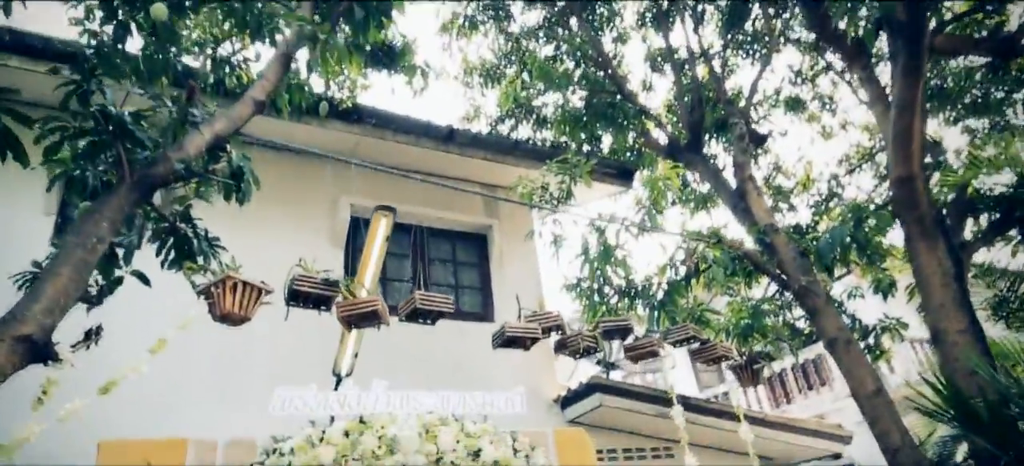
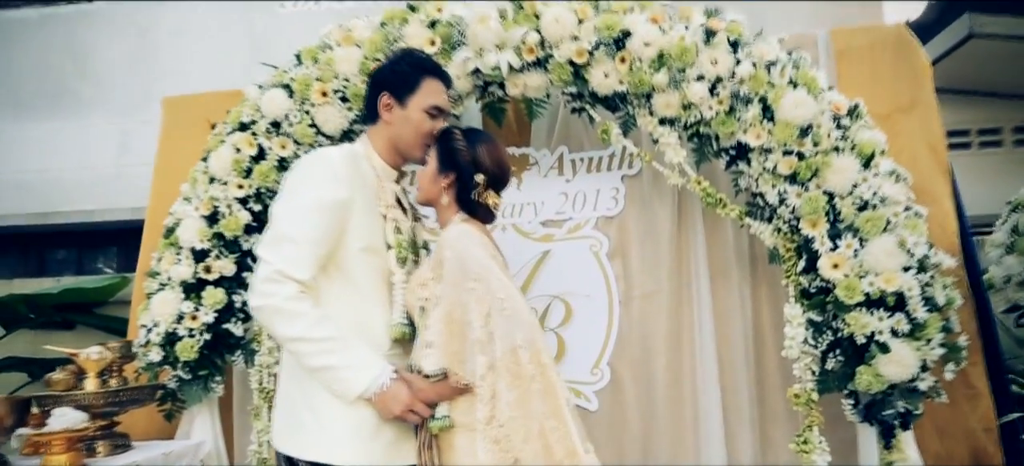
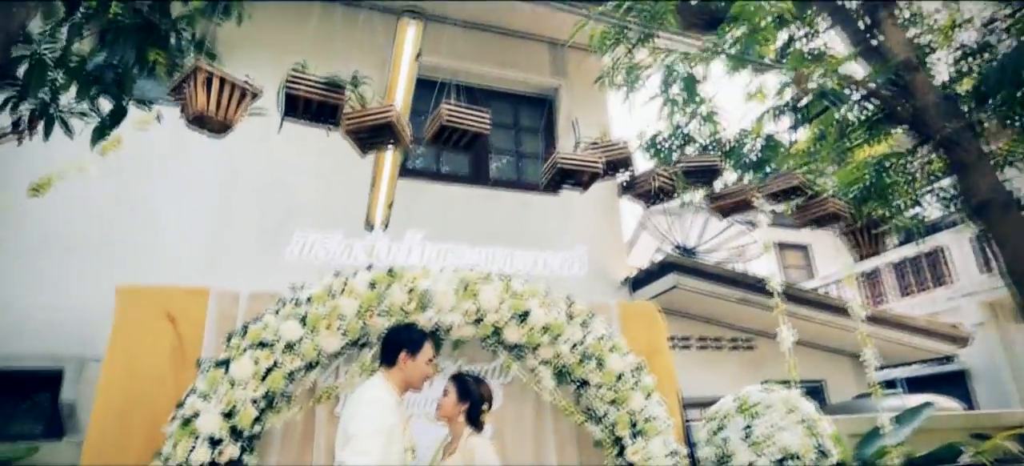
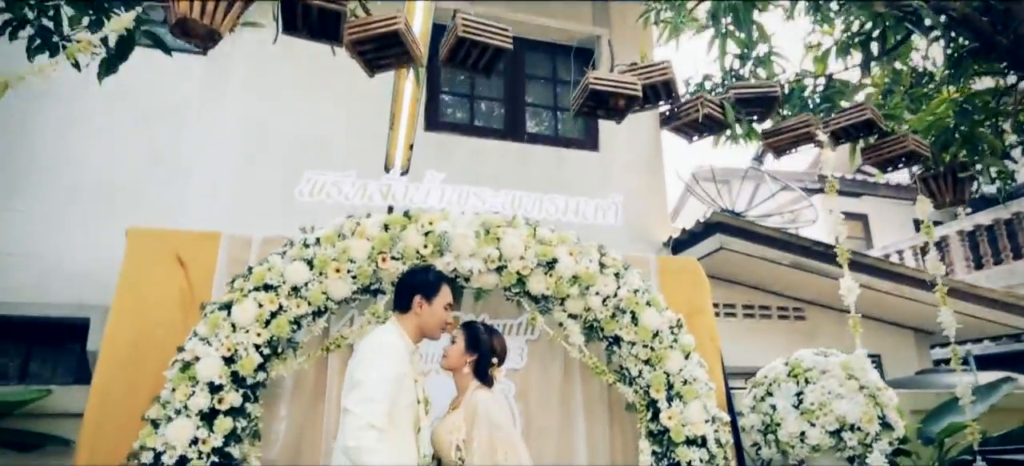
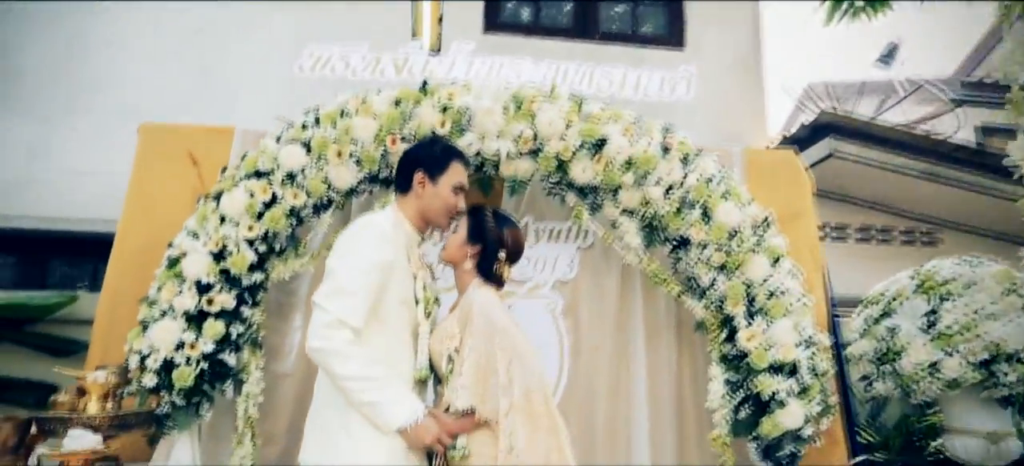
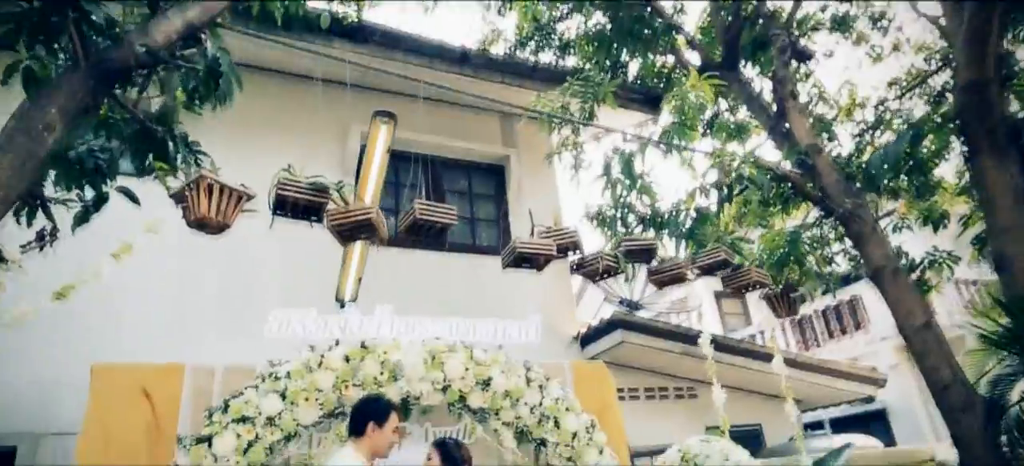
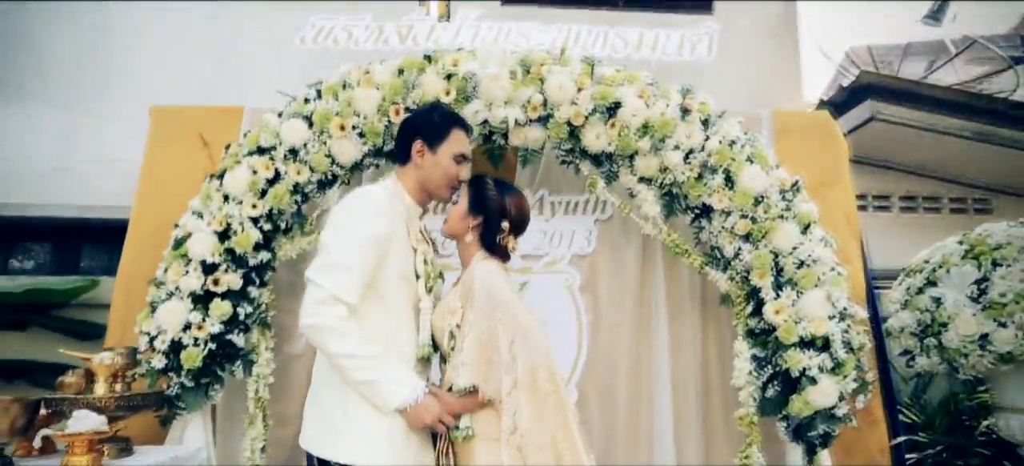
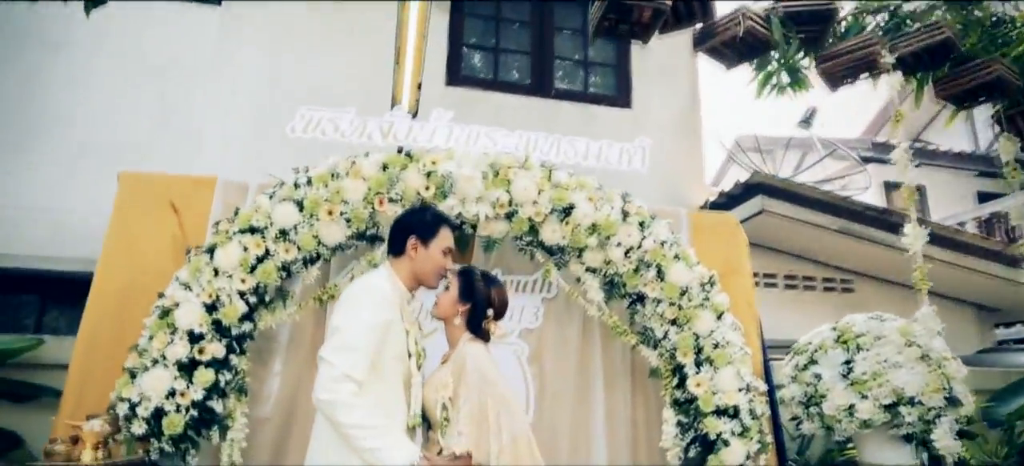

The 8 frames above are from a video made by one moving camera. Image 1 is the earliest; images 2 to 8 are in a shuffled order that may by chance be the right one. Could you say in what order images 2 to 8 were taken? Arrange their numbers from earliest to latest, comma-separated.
6, 3, 4, 8, 5, 7, 2
